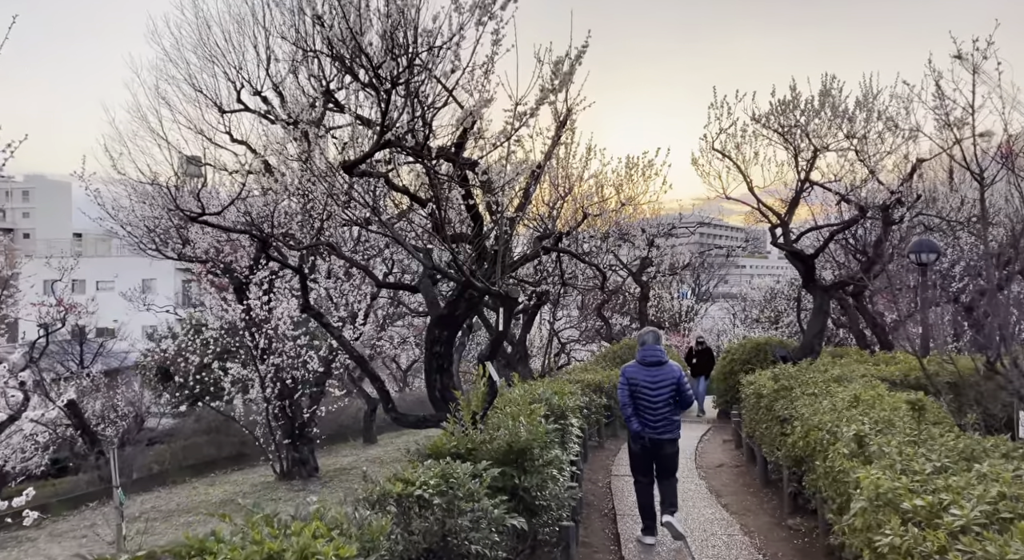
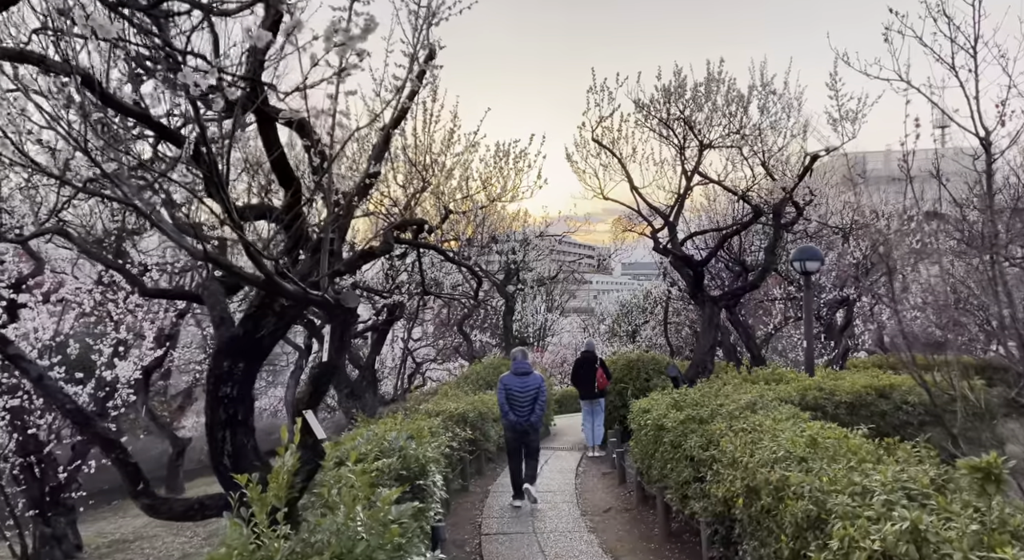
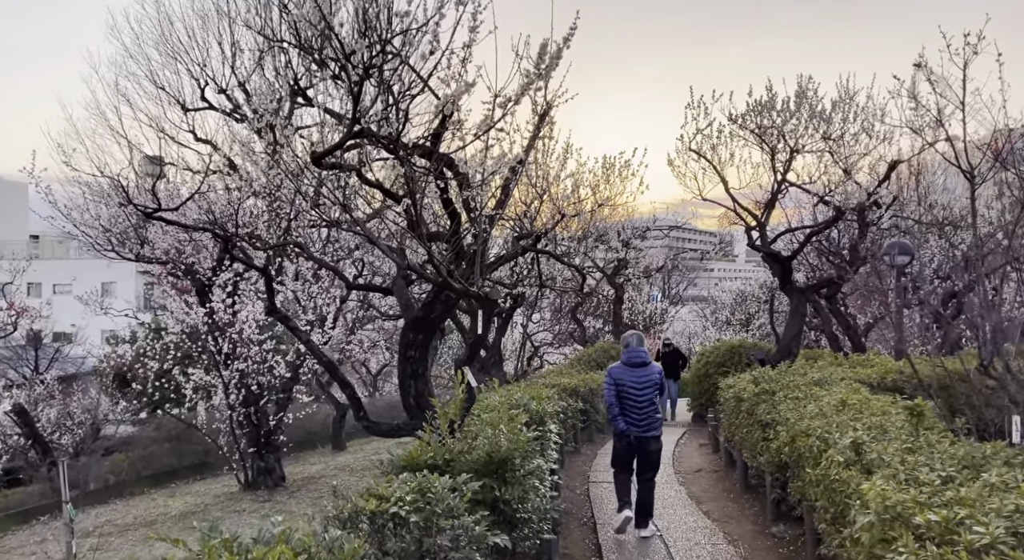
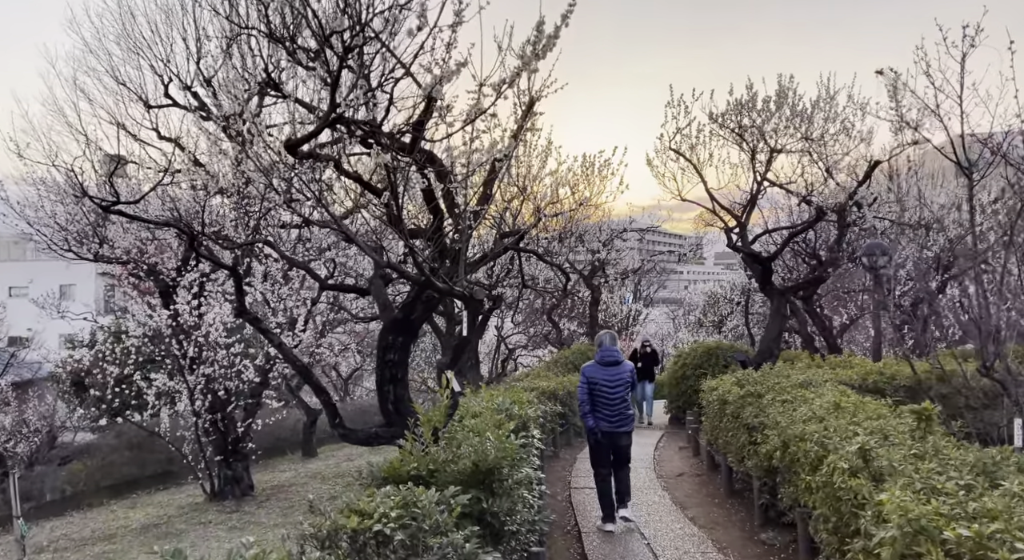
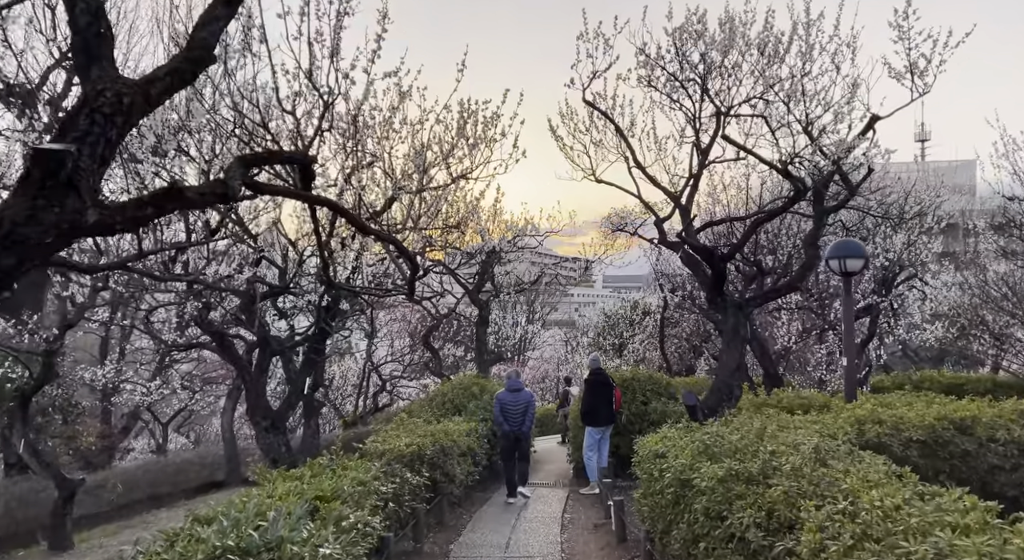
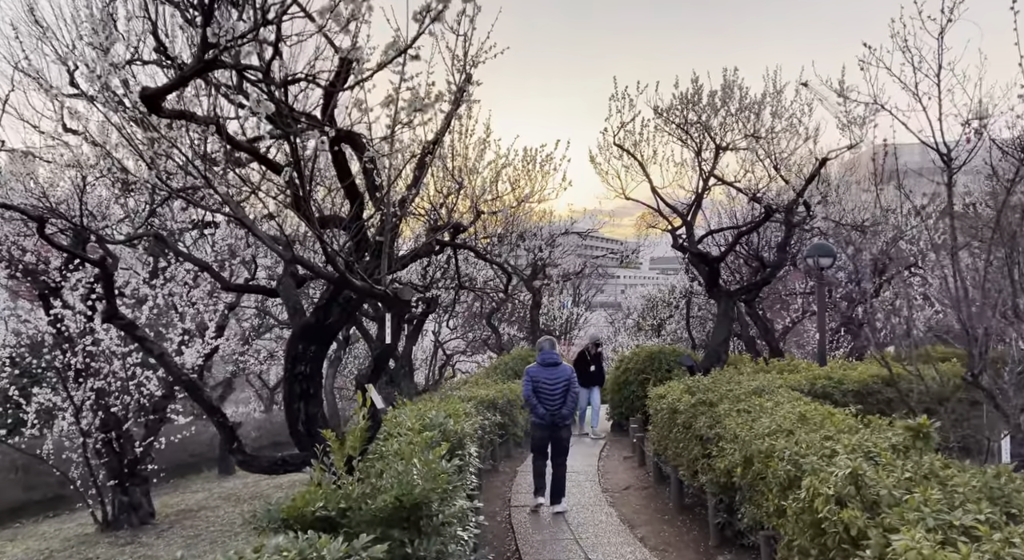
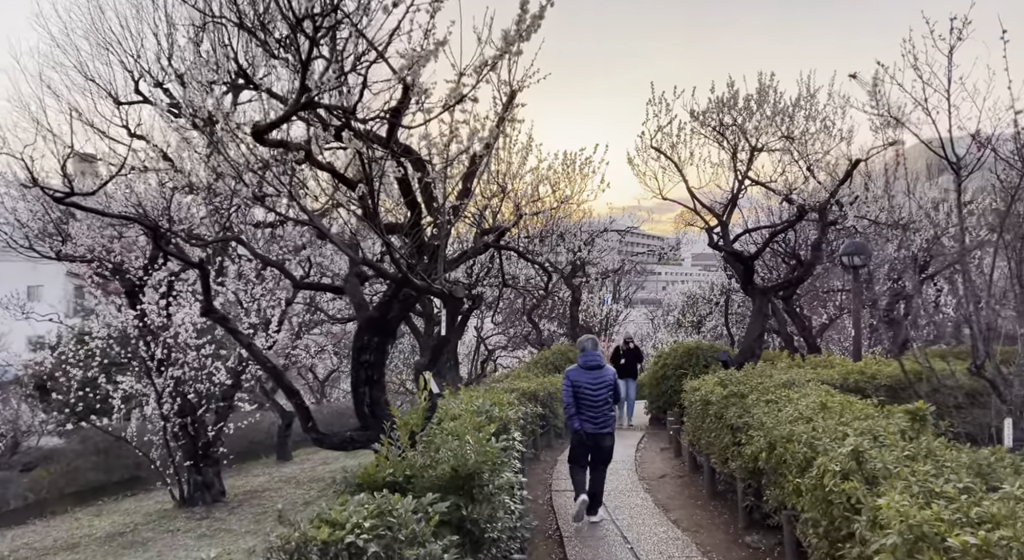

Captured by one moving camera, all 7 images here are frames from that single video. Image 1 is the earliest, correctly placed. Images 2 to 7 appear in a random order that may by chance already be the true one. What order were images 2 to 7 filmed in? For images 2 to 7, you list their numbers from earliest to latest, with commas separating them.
3, 4, 7, 6, 2, 5
